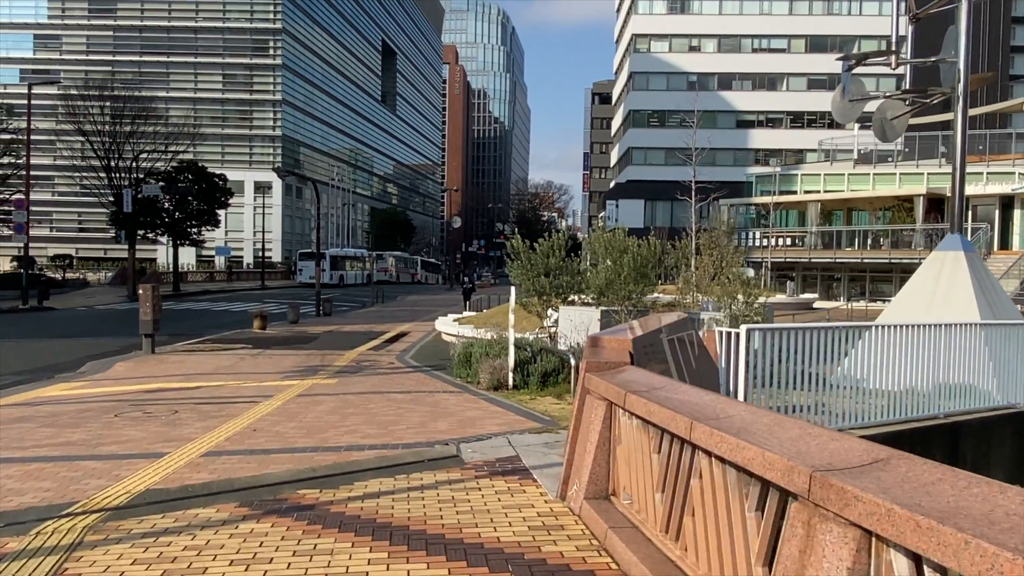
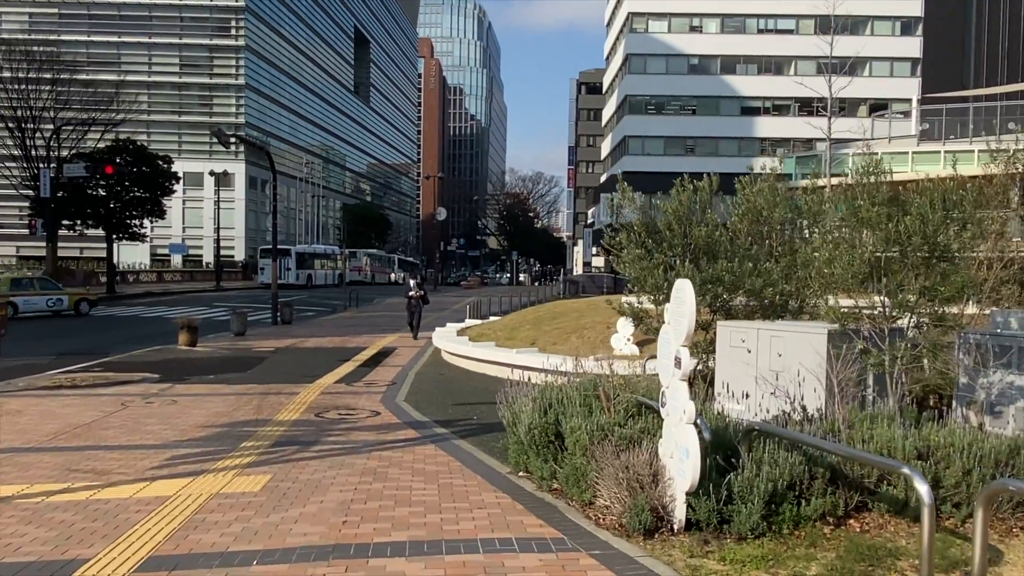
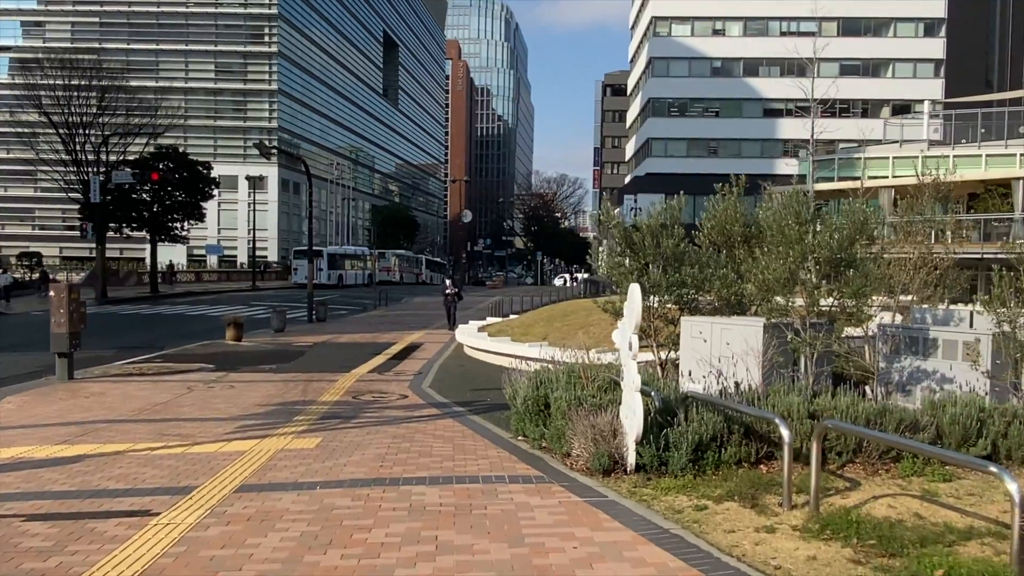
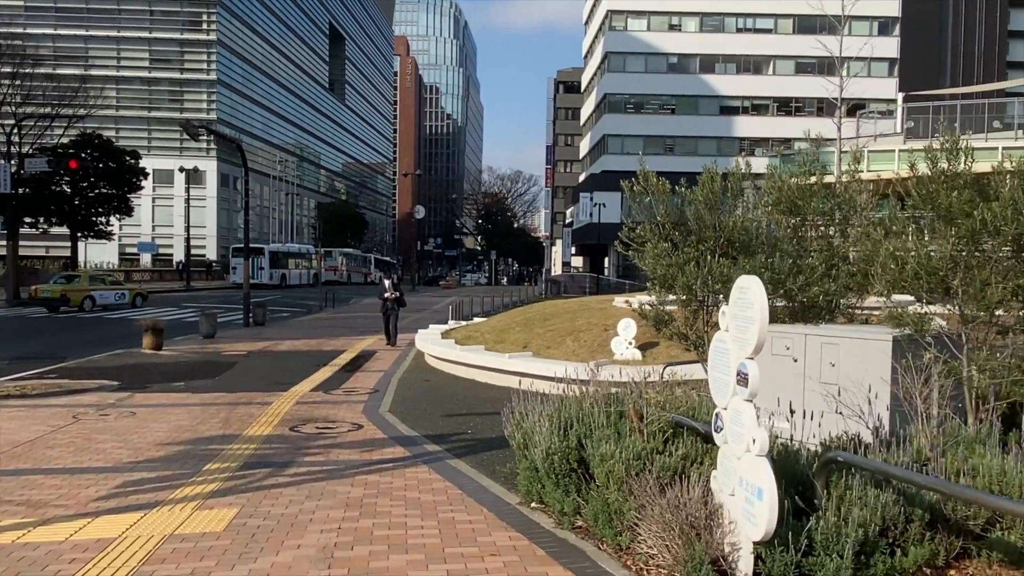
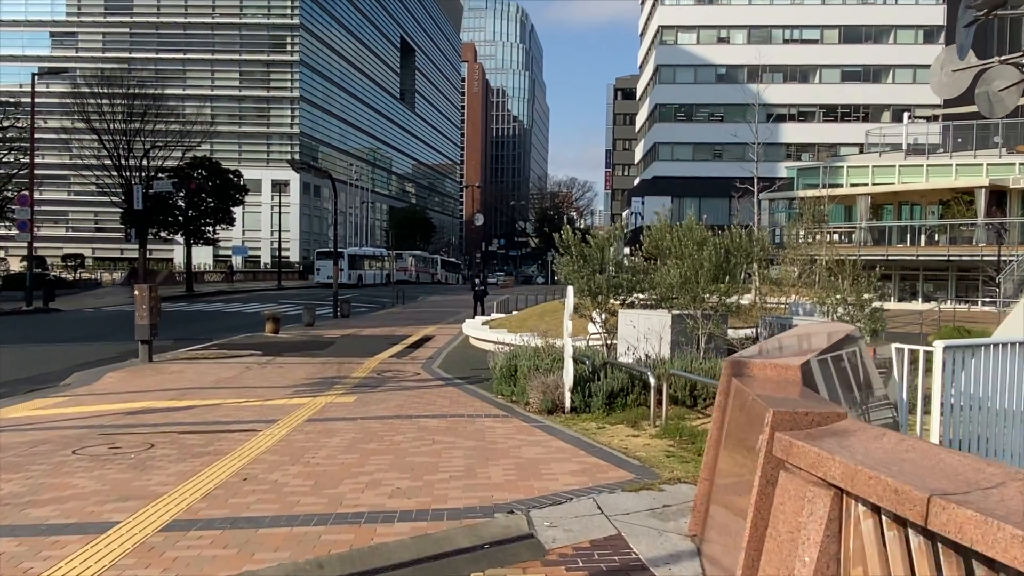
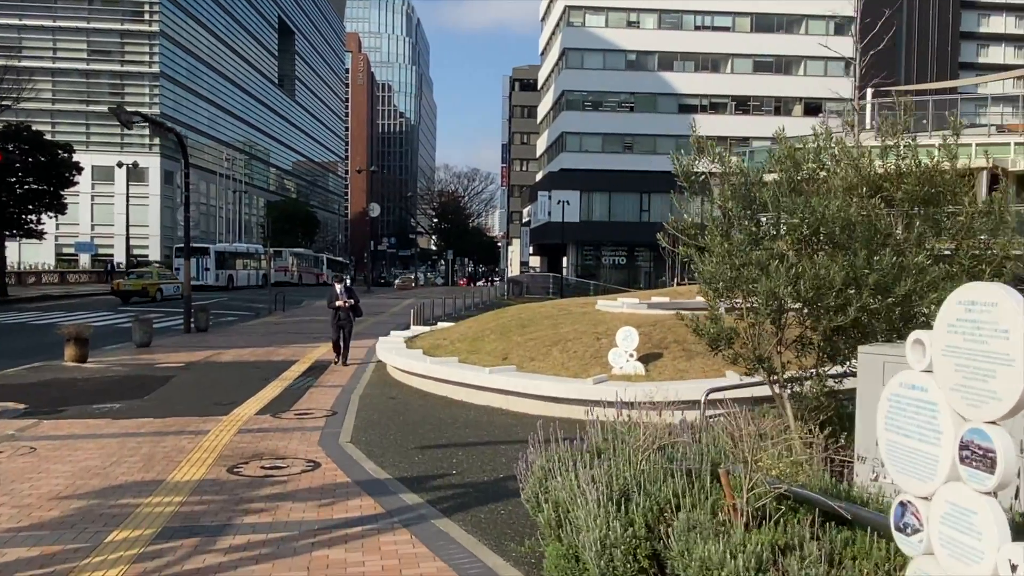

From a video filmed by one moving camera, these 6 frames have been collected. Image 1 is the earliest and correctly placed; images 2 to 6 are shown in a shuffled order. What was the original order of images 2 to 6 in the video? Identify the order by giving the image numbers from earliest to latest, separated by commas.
5, 3, 2, 4, 6
